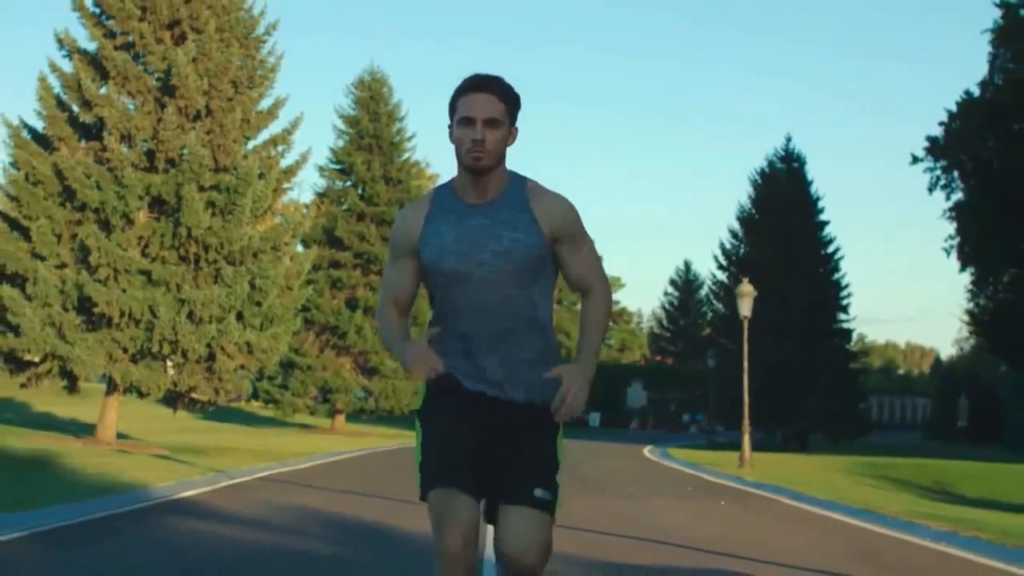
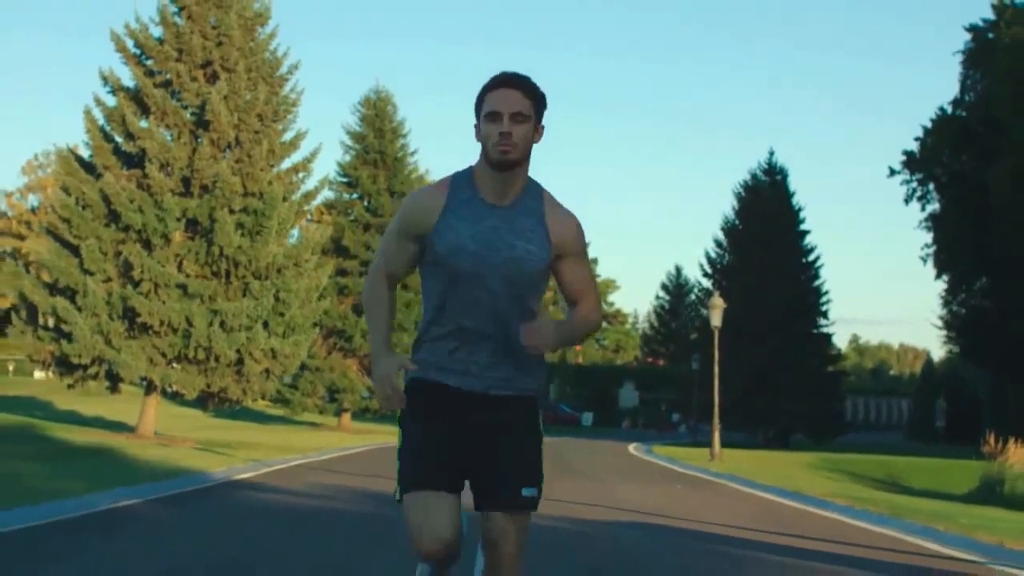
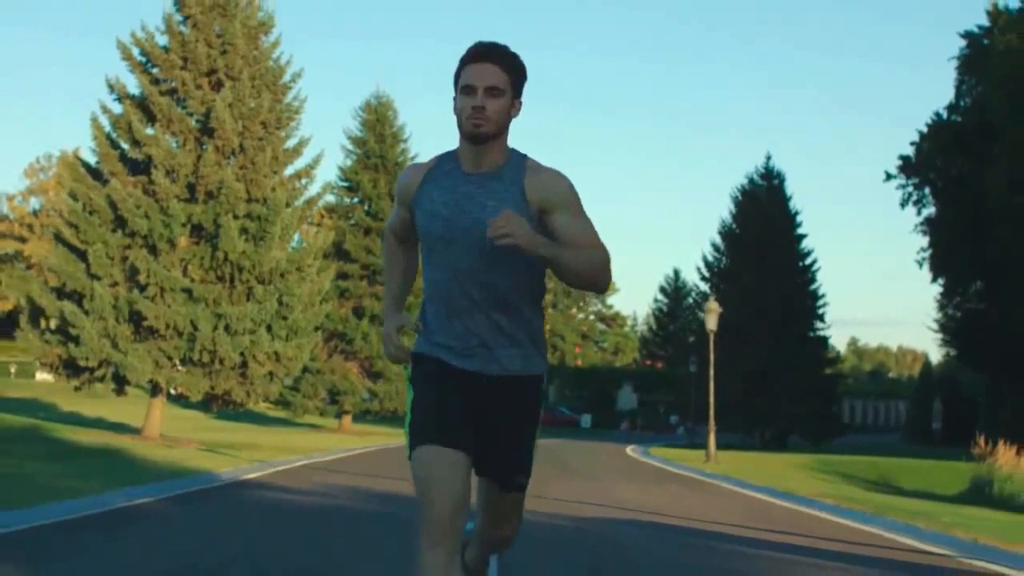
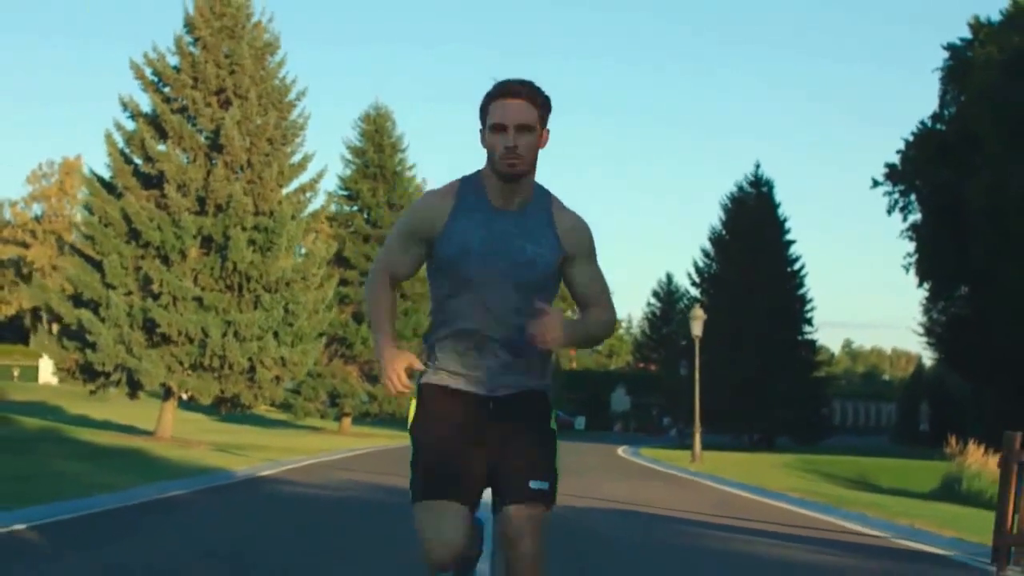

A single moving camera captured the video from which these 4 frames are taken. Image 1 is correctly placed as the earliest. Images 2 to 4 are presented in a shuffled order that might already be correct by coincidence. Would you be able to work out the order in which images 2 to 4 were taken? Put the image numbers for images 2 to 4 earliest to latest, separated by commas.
2, 3, 4
